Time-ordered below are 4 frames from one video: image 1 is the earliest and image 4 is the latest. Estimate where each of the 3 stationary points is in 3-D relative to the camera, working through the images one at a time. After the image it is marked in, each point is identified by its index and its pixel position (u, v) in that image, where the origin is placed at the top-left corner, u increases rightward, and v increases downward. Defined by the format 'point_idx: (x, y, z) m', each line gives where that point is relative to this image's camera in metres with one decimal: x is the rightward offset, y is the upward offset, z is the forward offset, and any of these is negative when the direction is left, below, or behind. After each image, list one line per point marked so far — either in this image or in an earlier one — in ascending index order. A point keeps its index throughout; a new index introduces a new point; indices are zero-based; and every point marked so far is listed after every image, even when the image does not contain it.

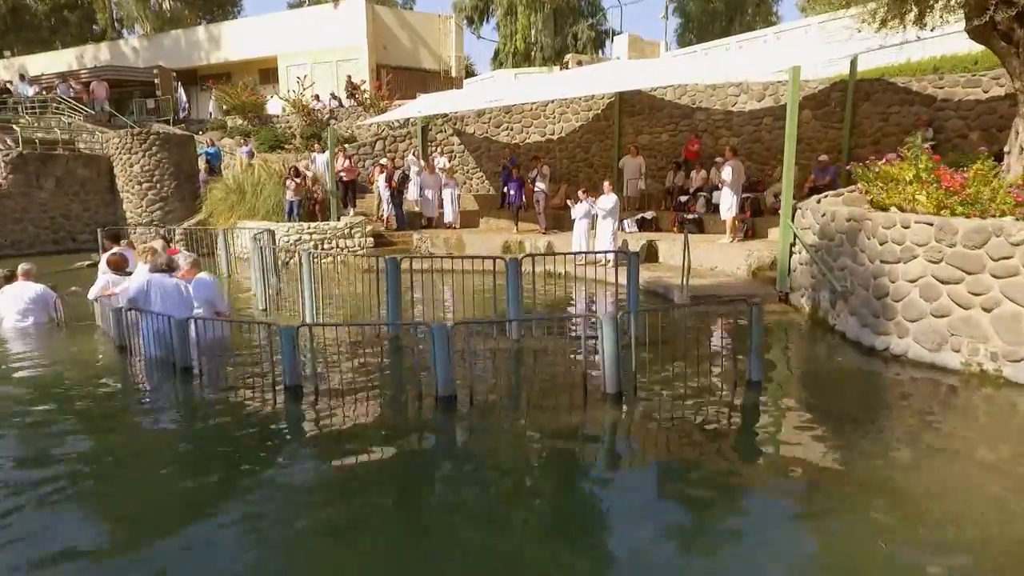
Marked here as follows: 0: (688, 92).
0: (+4.3, +4.8, +16.5) m
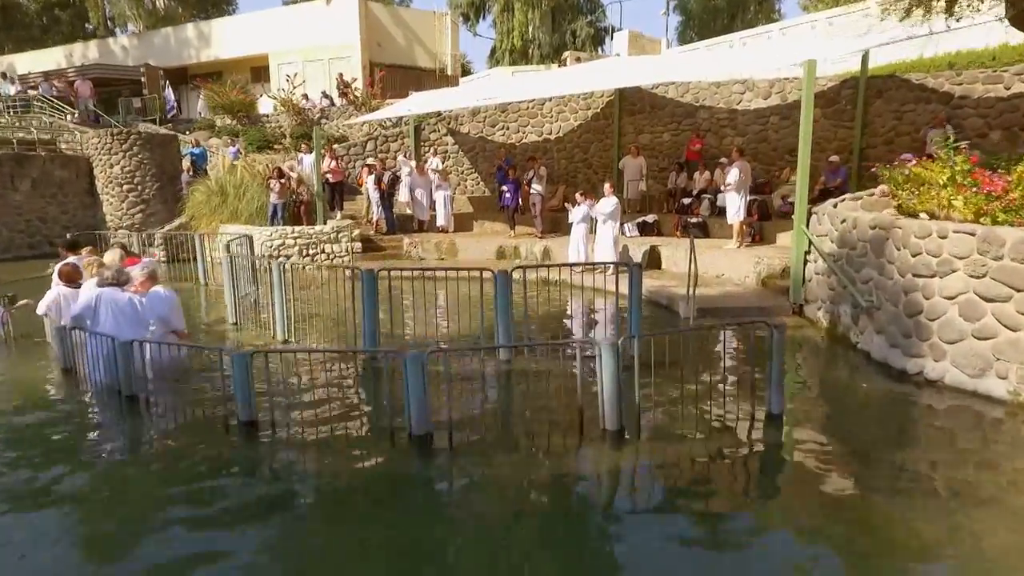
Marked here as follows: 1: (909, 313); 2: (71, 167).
0: (+4.2, +4.6, +15.9) m
1: (+3.3, -0.2, +5.7) m
2: (-10.8, +3.0, +16.6) m
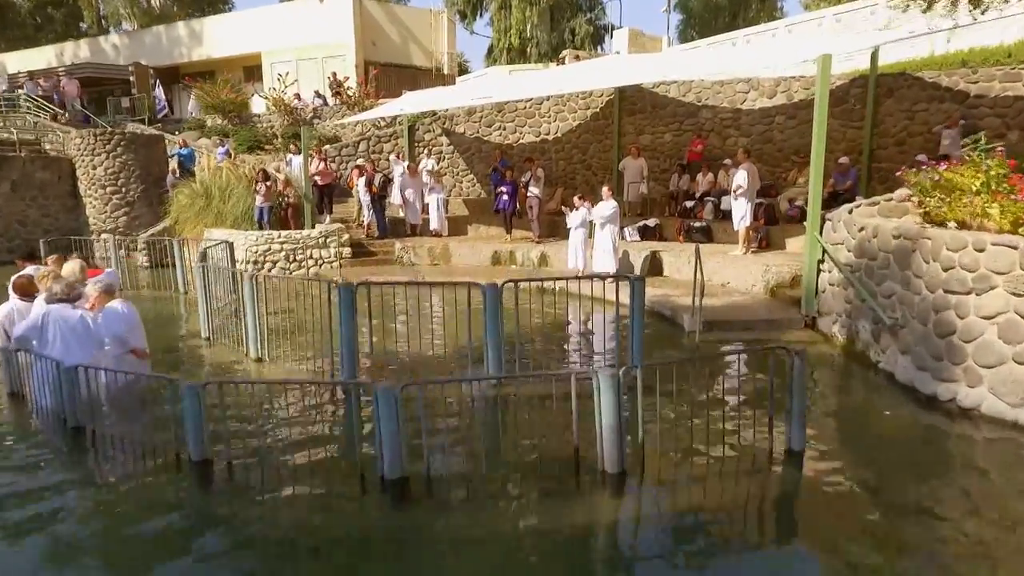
0: (+4.1, +4.5, +15.3) m
1: (+3.2, -0.3, +5.2) m
2: (-10.9, +2.8, +16.1) m
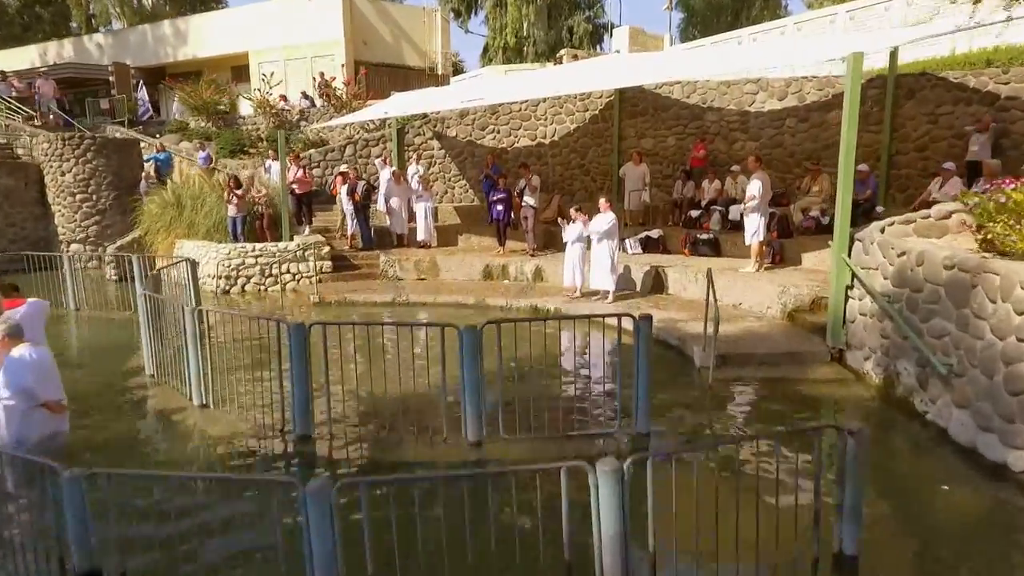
0: (+3.9, +4.2, +14.5) m
1: (+3.1, -0.6, +4.3) m
2: (-11.0, +2.5, +15.2) m
